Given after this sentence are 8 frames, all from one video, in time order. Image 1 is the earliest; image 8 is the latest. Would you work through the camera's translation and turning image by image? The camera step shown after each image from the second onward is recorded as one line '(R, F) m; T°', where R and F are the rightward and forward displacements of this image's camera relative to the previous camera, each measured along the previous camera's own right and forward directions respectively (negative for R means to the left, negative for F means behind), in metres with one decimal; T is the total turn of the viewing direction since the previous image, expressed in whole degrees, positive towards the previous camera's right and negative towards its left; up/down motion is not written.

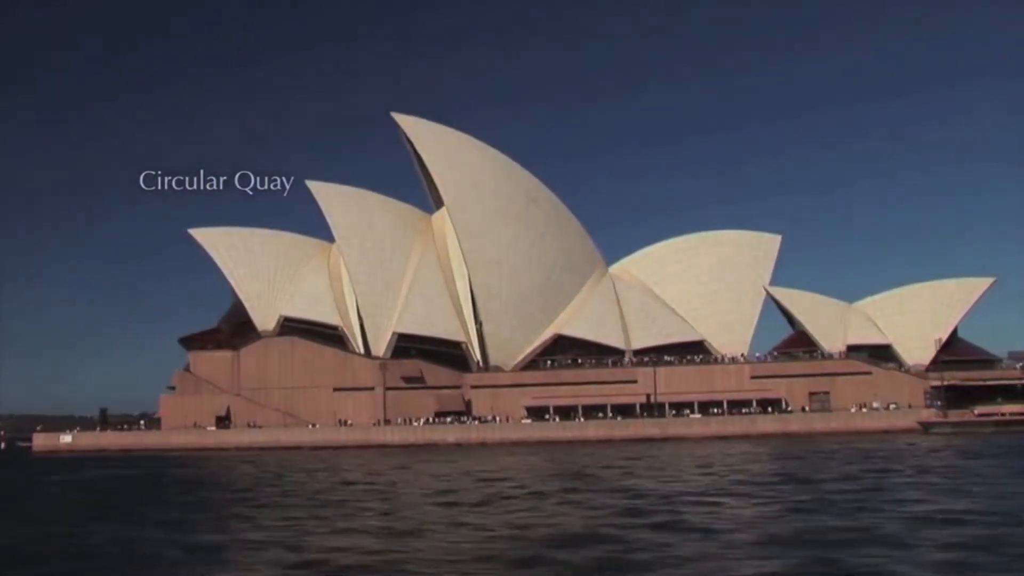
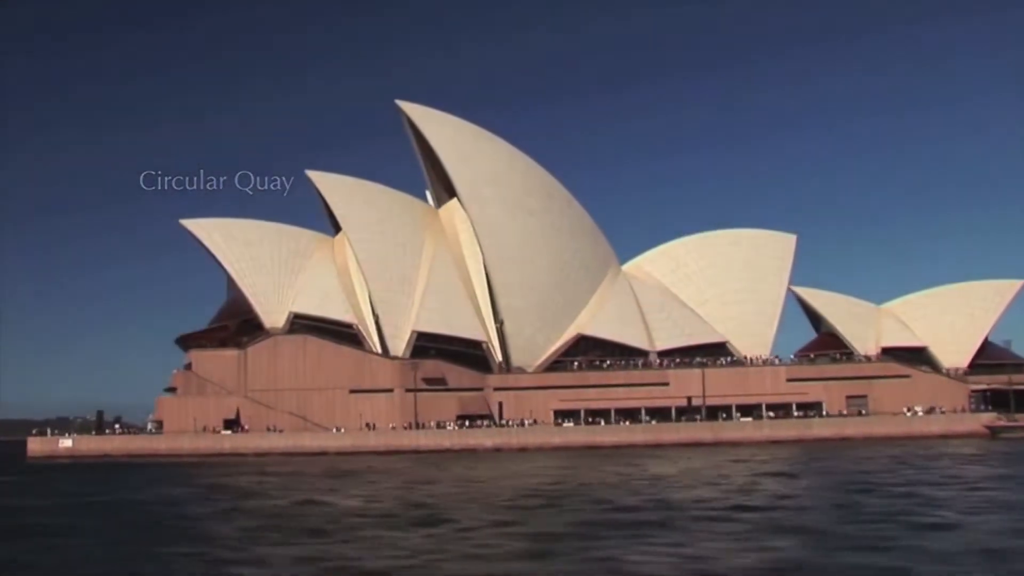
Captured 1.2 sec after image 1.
(-4.8, +2.9) m; +4°
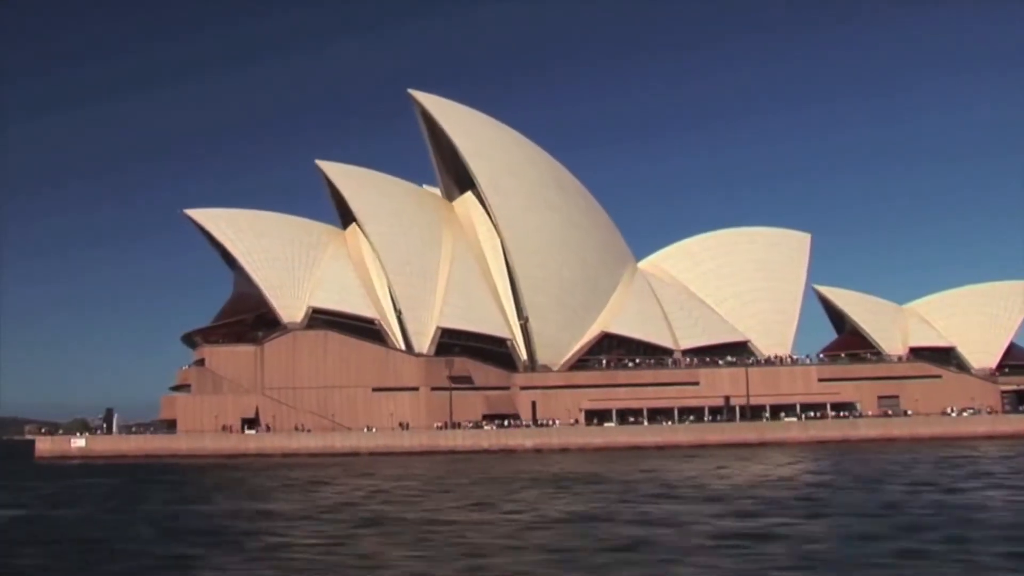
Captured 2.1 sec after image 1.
(-4.0, +1.8) m; +3°
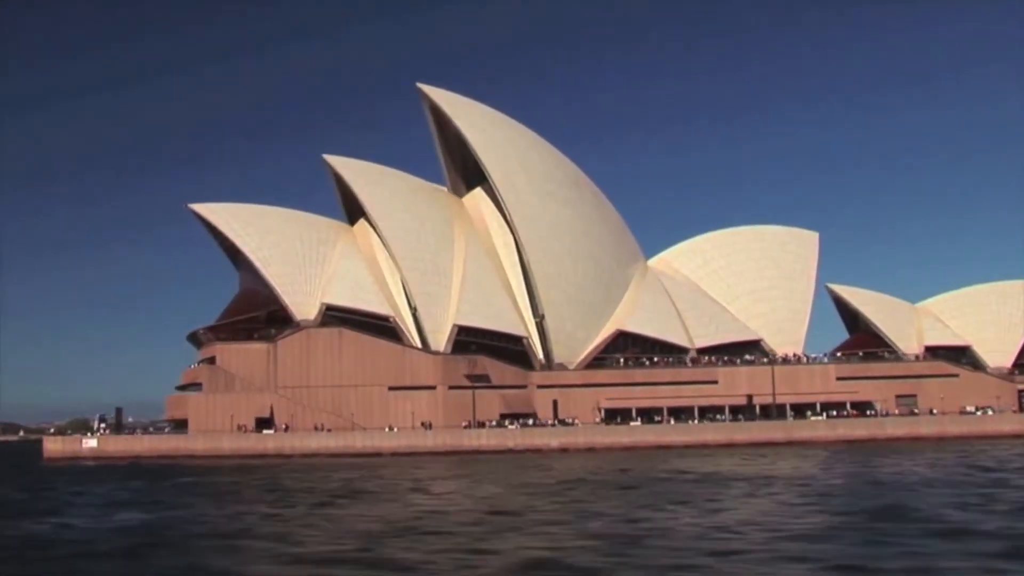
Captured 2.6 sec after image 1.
(-2.3, +0.9) m; +2°
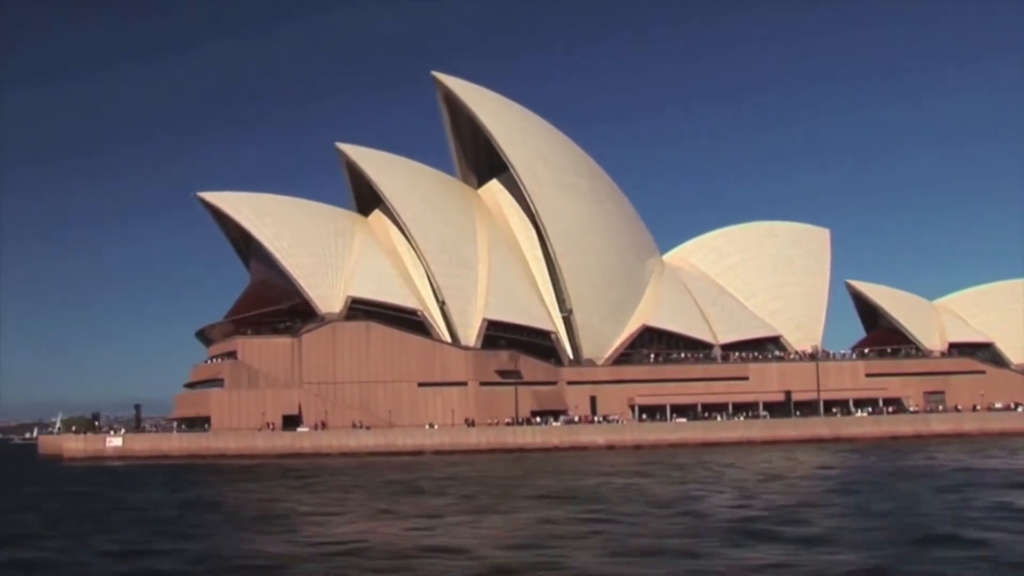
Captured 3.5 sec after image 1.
(-4.2, +1.5) m; +3°
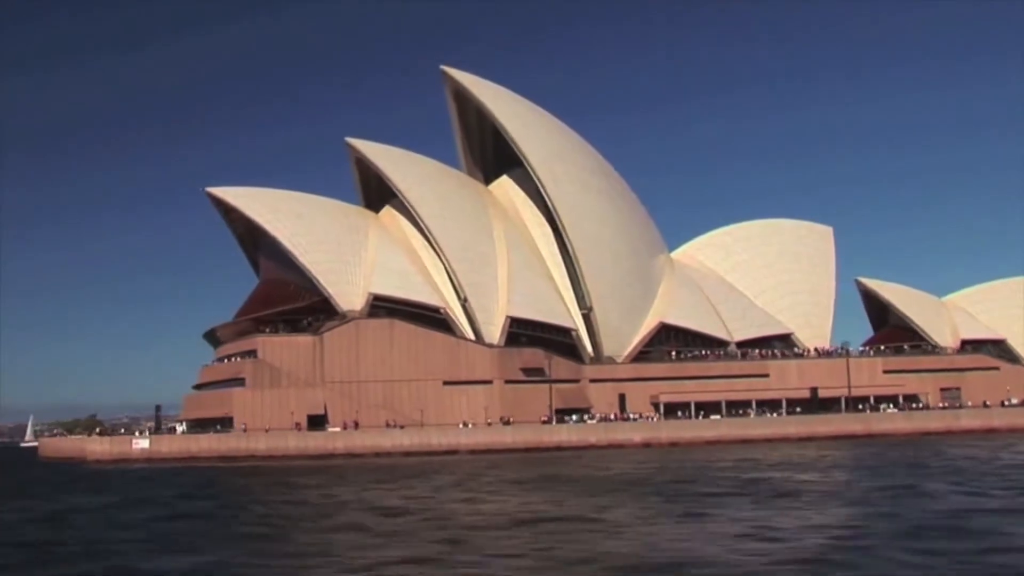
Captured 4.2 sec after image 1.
(-3.3, +0.8) m; +3°
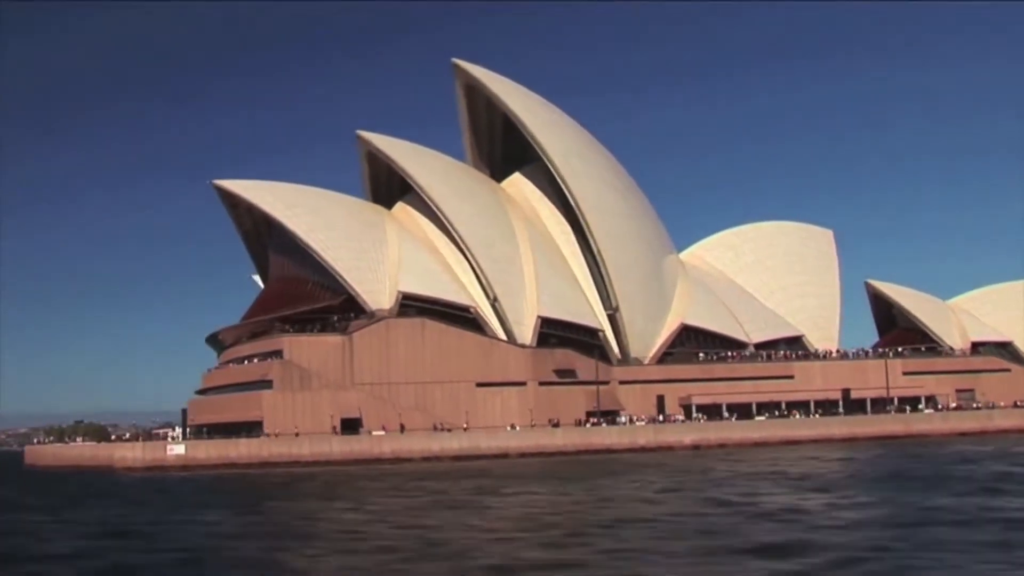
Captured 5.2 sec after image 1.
(-4.8, +1.5) m; +5°
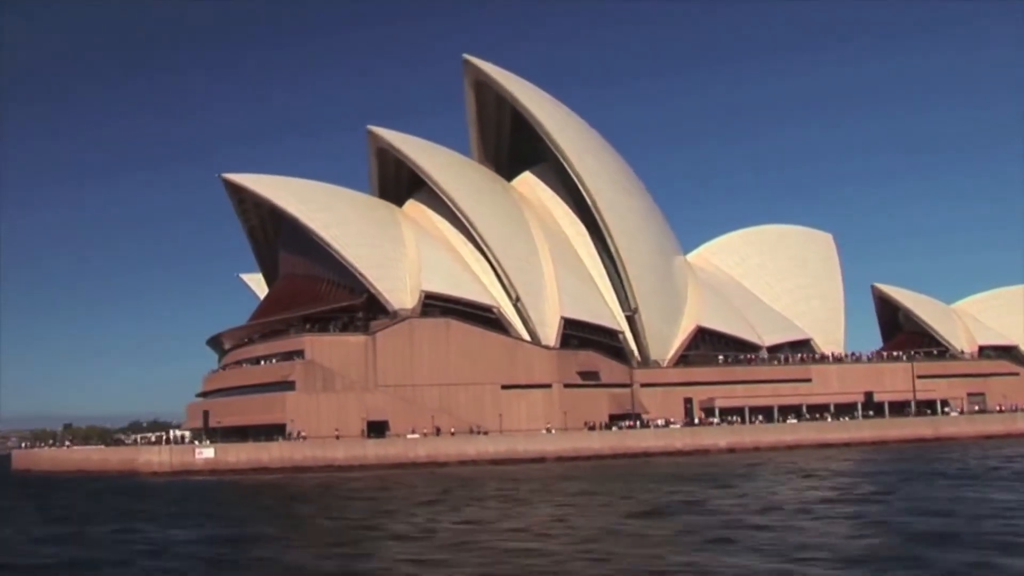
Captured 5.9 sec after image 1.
(-3.3, +1.1) m; +3°
